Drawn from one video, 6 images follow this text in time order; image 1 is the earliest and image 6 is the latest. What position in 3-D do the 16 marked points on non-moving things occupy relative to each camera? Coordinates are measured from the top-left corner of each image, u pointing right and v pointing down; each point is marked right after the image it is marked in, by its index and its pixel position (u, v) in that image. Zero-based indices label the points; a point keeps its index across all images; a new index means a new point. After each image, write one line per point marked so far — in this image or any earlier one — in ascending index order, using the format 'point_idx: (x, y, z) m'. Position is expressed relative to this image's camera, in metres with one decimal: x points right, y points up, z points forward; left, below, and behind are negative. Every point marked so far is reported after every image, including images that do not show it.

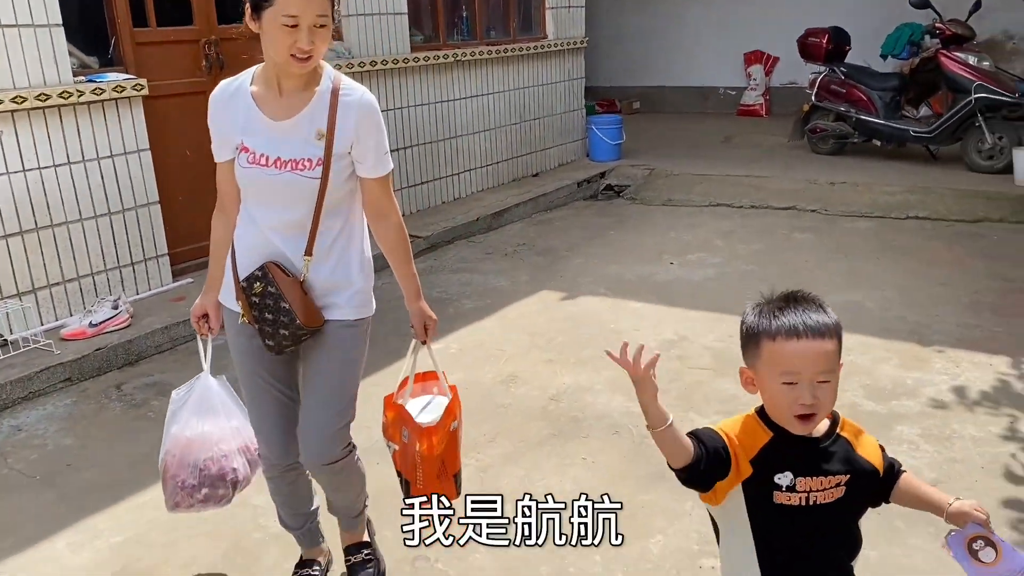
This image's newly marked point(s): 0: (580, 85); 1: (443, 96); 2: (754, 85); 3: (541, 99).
0: (+0.6, +1.8, +7.4) m
1: (-0.5, +1.3, +6.0) m
2: (+2.6, +2.2, +9.2) m
3: (+0.2, +1.5, +7.0) m
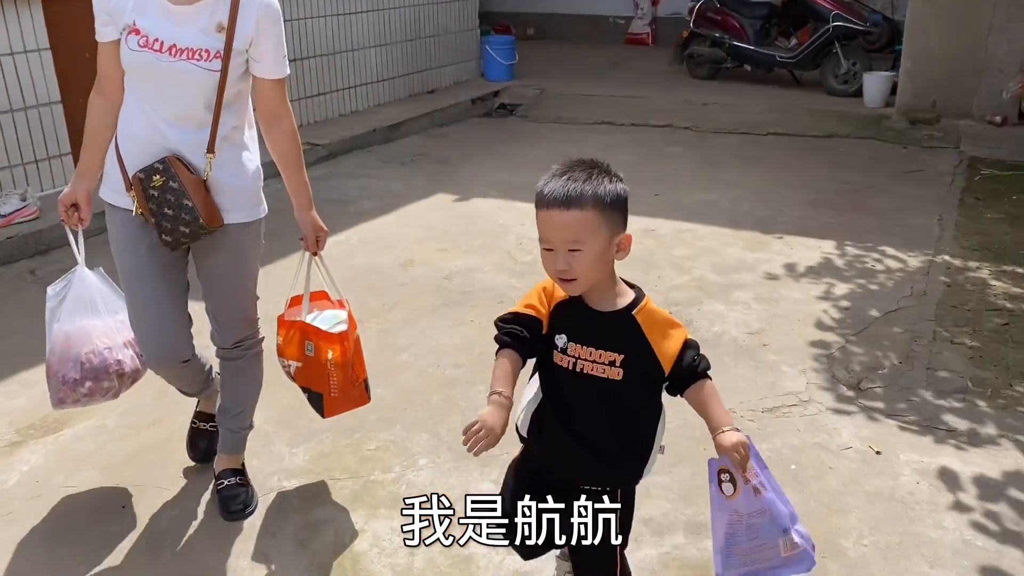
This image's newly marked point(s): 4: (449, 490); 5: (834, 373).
0: (-0.3, +2.5, +7.7) m
1: (-1.2, +2.0, +6.1) m
2: (+1.4, +3.1, +9.6) m
3: (-0.6, +2.2, +7.2) m
4: (-0.3, -0.5, +2.3) m
5: (+1.0, -0.3, +2.7) m
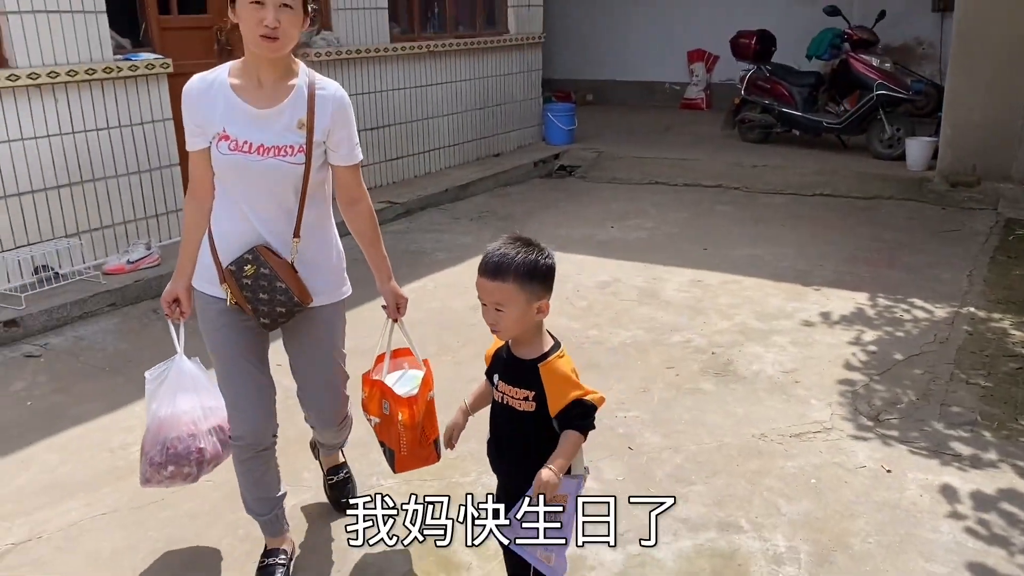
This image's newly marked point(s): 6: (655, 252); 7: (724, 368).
0: (+0.3, +2.0, +8.3) m
1: (-0.7, +1.6, +6.7) m
2: (+2.2, +2.4, +10.2) m
3: (-0.1, +1.8, +7.8) m
4: (-0.1, -0.6, +2.7) m
5: (+1.2, -0.4, +3.1) m
6: (+0.9, +0.2, +5.1) m
7: (+0.8, -0.3, +3.4) m
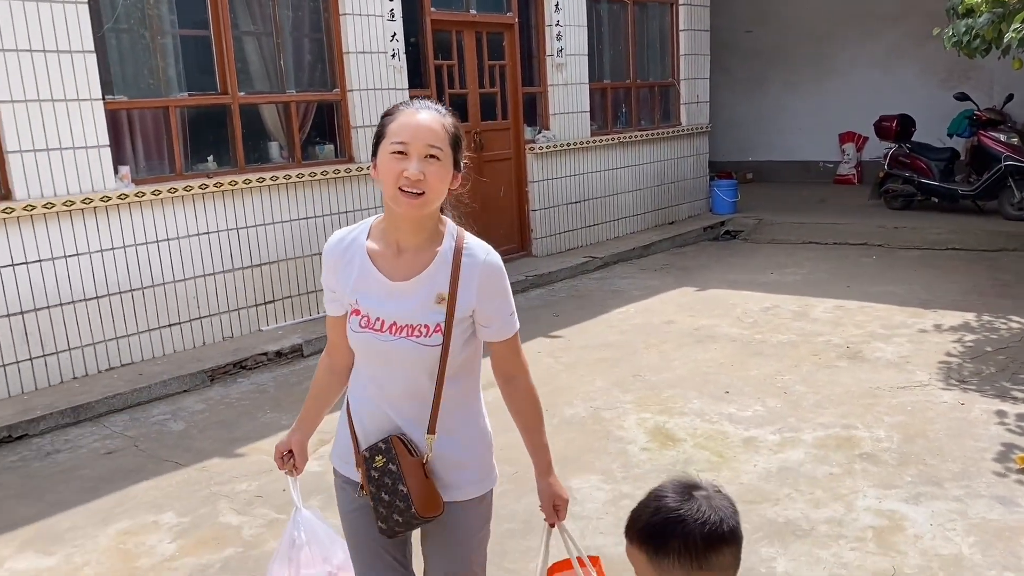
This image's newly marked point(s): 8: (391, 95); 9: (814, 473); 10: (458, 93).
0: (+2.2, +1.5, +9.9) m
1: (+1.0, +1.2, +8.6) m
2: (+4.4, +1.7, +11.5) m
3: (+1.8, +1.3, +9.5) m
4: (+0.9, -0.6, +4.3) m
5: (+2.2, -0.4, +4.4) m
6: (+2.2, 0.0, +6.5) m
7: (+1.9, -0.4, +4.9) m
8: (-0.9, +1.4, +6.4) m
9: (+1.2, -0.7, +3.4) m
10: (-0.4, +1.6, +7.1) m
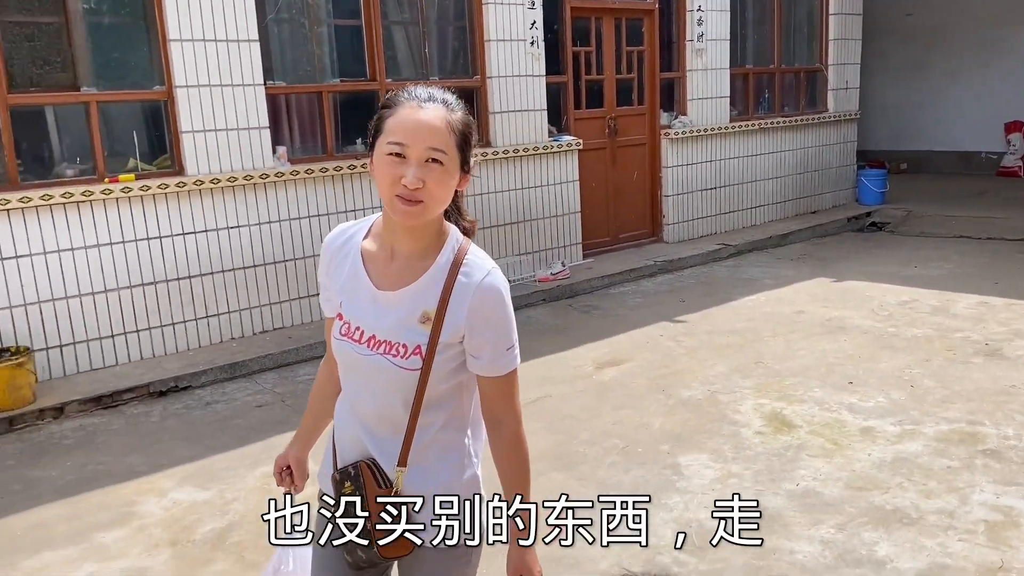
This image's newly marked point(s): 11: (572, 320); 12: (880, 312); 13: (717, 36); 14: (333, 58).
0: (+3.8, +1.6, +9.6) m
1: (+2.3, +1.3, +8.4) m
2: (+6.2, +1.7, +10.7) m
3: (+3.3, +1.4, +9.2) m
4: (+1.5, -0.5, +4.3) m
5: (+2.8, -0.4, +4.2) m
6: (+3.2, 0.0, +6.3) m
7: (+2.6, -0.3, +4.7) m
8: (+0.1, +1.6, +6.6) m
9: (+1.6, -0.7, +3.4) m
10: (+0.7, +1.8, +7.2) m
11: (+0.4, -0.2, +5.9) m
12: (+2.4, -0.2, +5.6) m
13: (+1.9, +2.3, +7.9) m
14: (-1.2, +1.5, +5.7) m
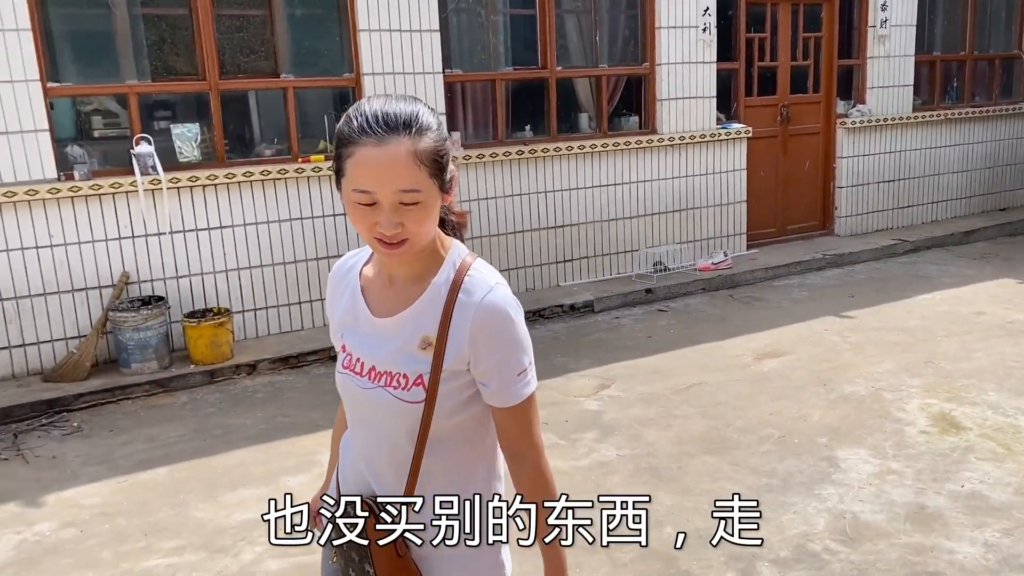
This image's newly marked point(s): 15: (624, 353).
0: (+5.5, +1.5, +8.8) m
1: (+3.9, +1.3, +8.0) m
2: (+8.2, +1.6, +9.6) m
3: (+5.0, +1.4, +8.6) m
4: (+2.2, -0.5, +4.1) m
5: (+3.6, -0.5, +3.7) m
6: (+4.3, 0.0, +5.7) m
7: (+3.4, -0.4, +4.3) m
8: (+1.4, +1.7, +6.6) m
9: (+2.2, -0.7, +3.2) m
10: (+2.1, +1.8, +7.1) m
11: (+1.5, -0.1, +5.9) m
12: (+3.4, -0.2, +5.2) m
13: (+3.4, +2.3, +7.6) m
14: (0.0, +1.7, +5.9) m
15: (+0.7, -0.4, +5.1) m
